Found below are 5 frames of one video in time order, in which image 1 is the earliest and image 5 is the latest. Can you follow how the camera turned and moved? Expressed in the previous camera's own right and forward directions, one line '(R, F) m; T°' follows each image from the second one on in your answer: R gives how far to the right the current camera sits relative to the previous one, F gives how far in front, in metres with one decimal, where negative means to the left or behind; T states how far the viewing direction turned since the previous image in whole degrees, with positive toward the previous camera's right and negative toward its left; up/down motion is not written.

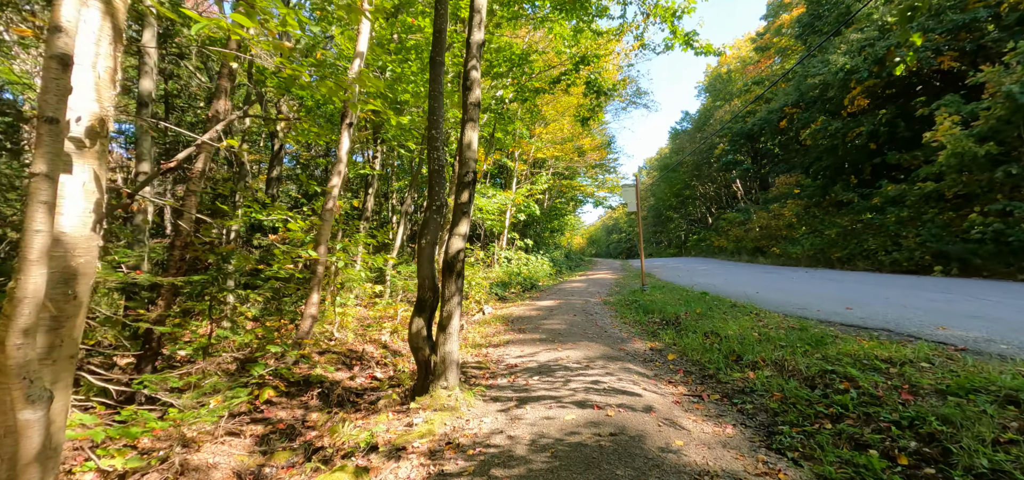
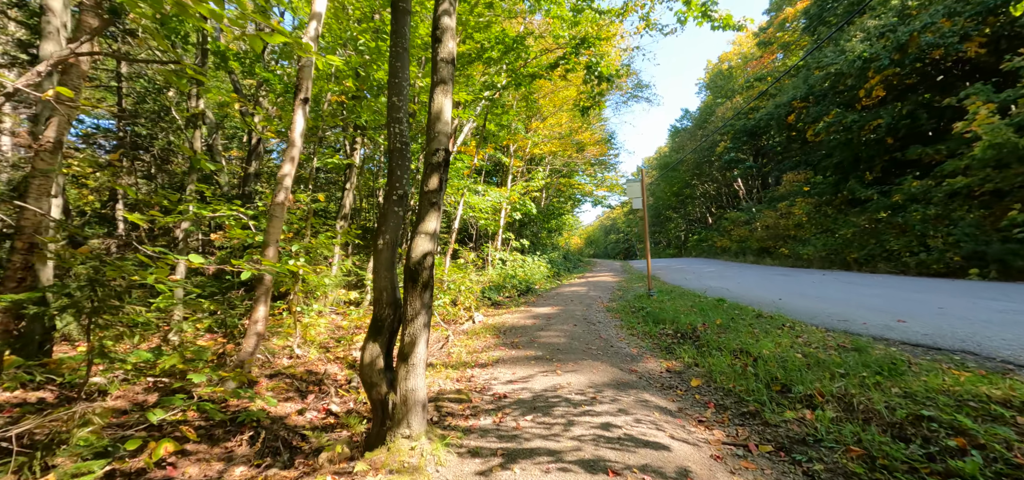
(+0.1, +0.9) m; 0°
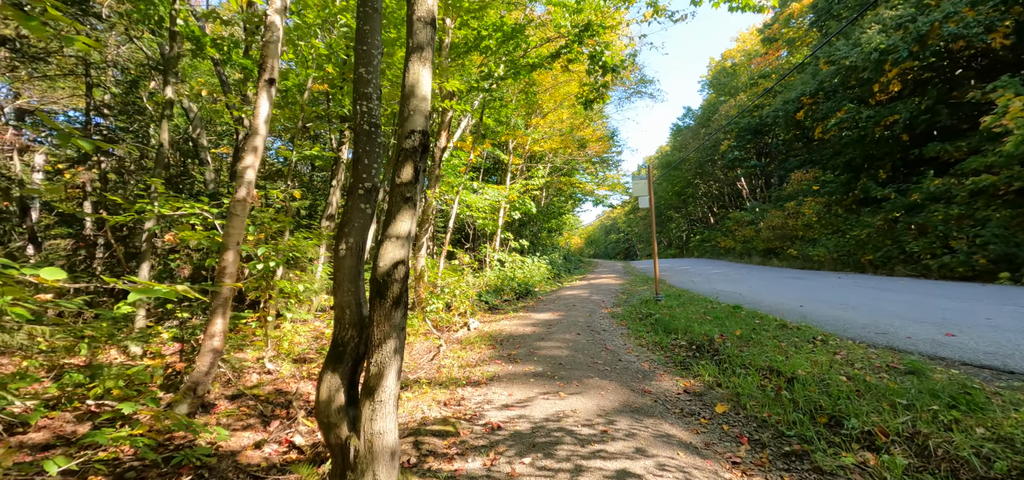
(0.0, +0.6) m; 0°
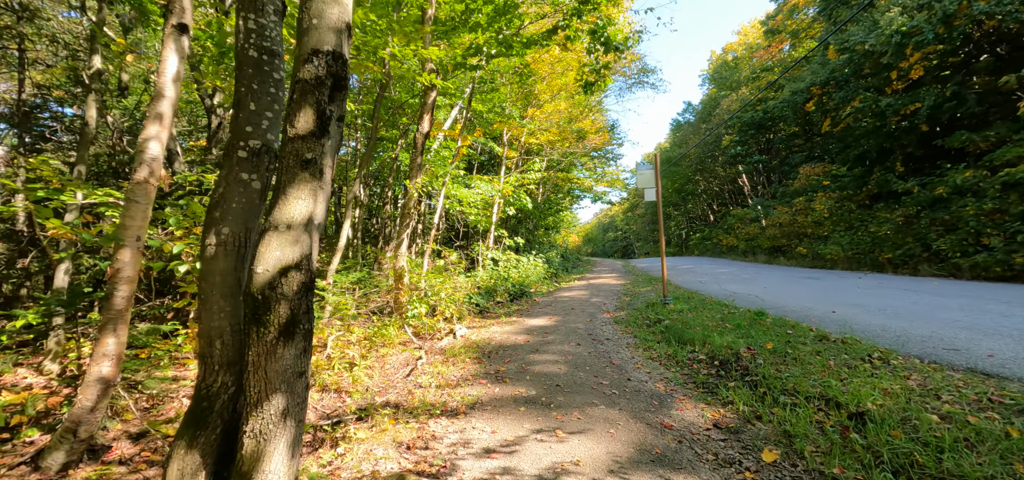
(+0.1, +0.9) m; 0°
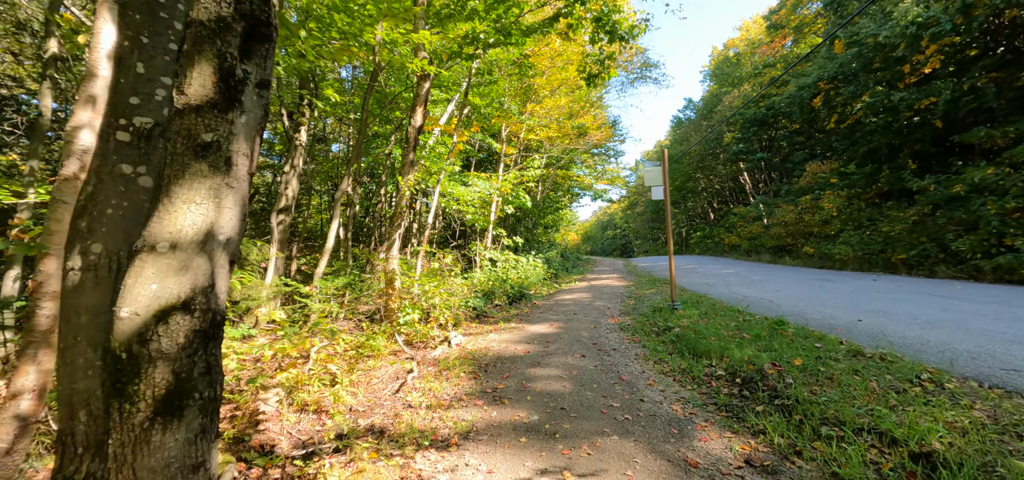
(0.0, +0.5) m; 0°
